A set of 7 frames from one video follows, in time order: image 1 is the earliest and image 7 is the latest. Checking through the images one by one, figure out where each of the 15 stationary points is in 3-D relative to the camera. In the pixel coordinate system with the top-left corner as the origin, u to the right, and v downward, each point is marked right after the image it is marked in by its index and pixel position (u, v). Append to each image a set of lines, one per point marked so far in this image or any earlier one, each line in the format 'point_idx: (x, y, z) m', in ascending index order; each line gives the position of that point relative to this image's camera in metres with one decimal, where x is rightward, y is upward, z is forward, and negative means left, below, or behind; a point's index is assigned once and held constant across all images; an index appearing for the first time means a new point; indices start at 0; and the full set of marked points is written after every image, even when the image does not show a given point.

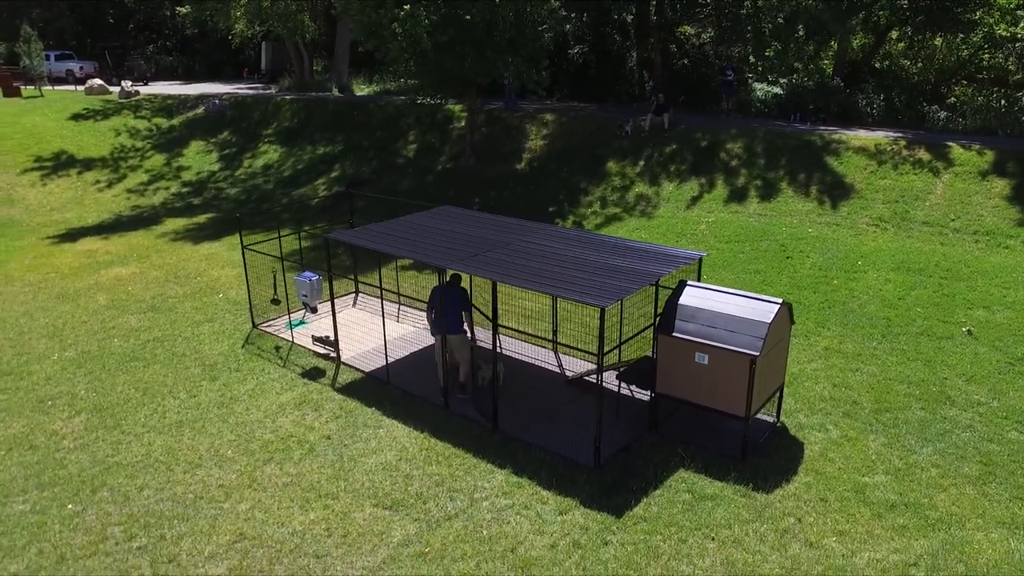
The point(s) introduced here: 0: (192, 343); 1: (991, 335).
0: (-5.7, -1.0, +13.6) m
1: (+8.0, -0.8, +12.4) m
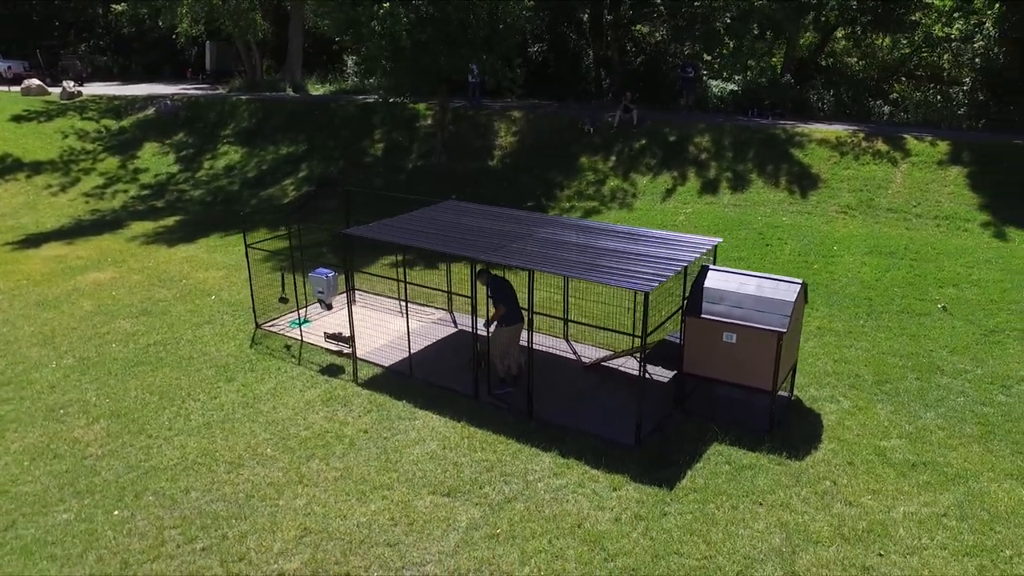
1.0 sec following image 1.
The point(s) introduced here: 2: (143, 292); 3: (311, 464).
0: (-5.5, -1.0, +13.3) m
1: (+8.2, -0.4, +13.5) m
2: (-7.7, -0.1, +15.6) m
3: (-2.6, -2.3, +9.8) m
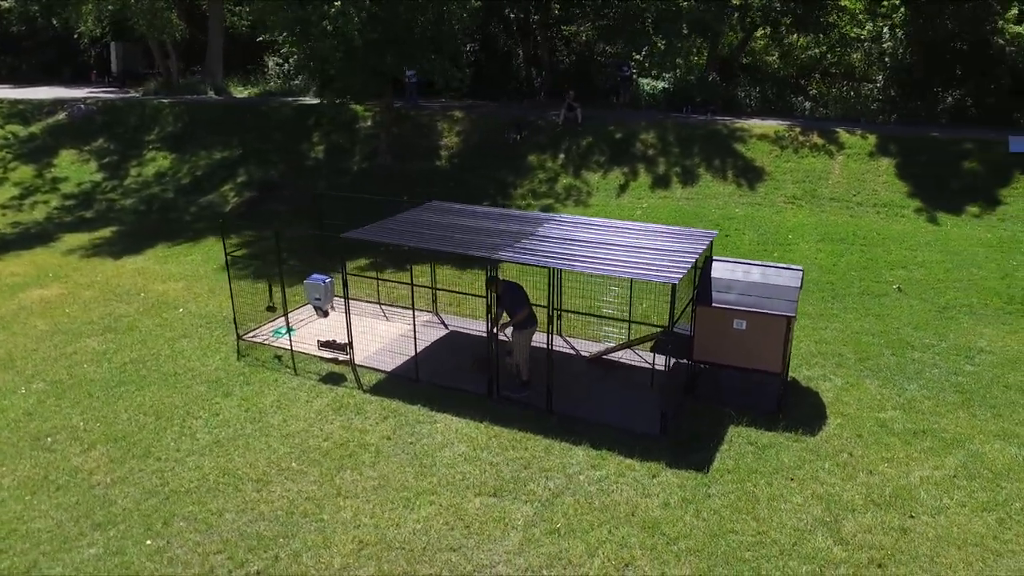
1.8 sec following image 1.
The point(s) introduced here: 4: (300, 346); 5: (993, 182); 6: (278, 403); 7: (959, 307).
0: (-5.6, -1.2, +12.6) m
1: (+7.9, 0.0, +14.7) m
2: (-8.0, -0.4, +14.6) m
3: (-2.1, -2.4, +9.5) m
4: (-3.7, -1.0, +13.1) m
5: (+11.1, +2.4, +17.2) m
6: (-3.5, -1.7, +11.3) m
7: (+8.3, -0.4, +14.0) m
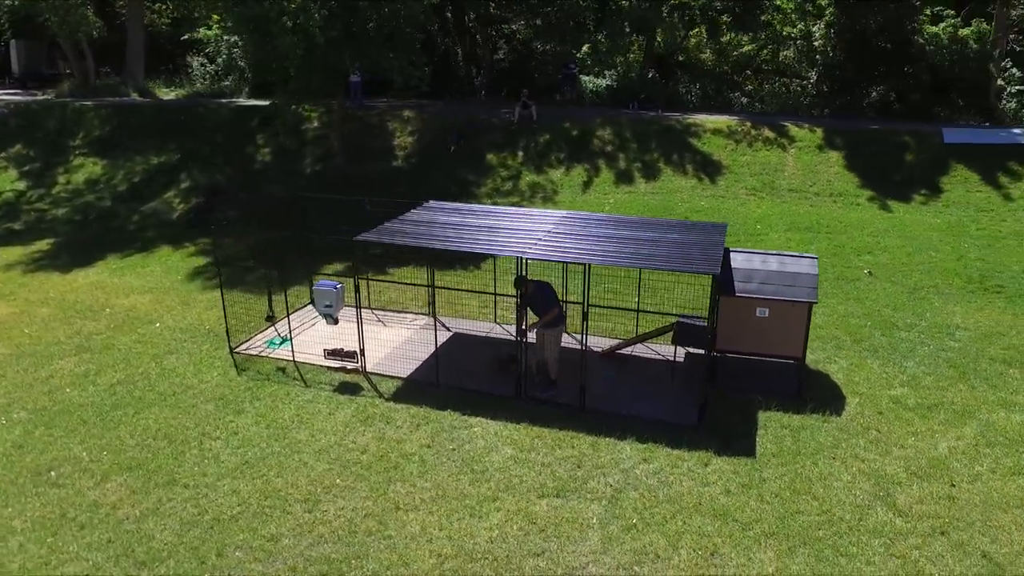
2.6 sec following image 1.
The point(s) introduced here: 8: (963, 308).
0: (-5.3, -1.4, +11.7) m
1: (+7.8, +0.3, +15.6) m
2: (-8.0, -0.7, +13.4) m
3: (-1.4, -2.4, +9.2) m
4: (-3.5, -1.1, +12.5) m
5: (+10.5, +2.9, +18.5) m
6: (-3.0, -1.8, +10.7) m
7: (+8.3, 0.0, +14.9) m
8: (+8.5, -0.4, +14.1) m
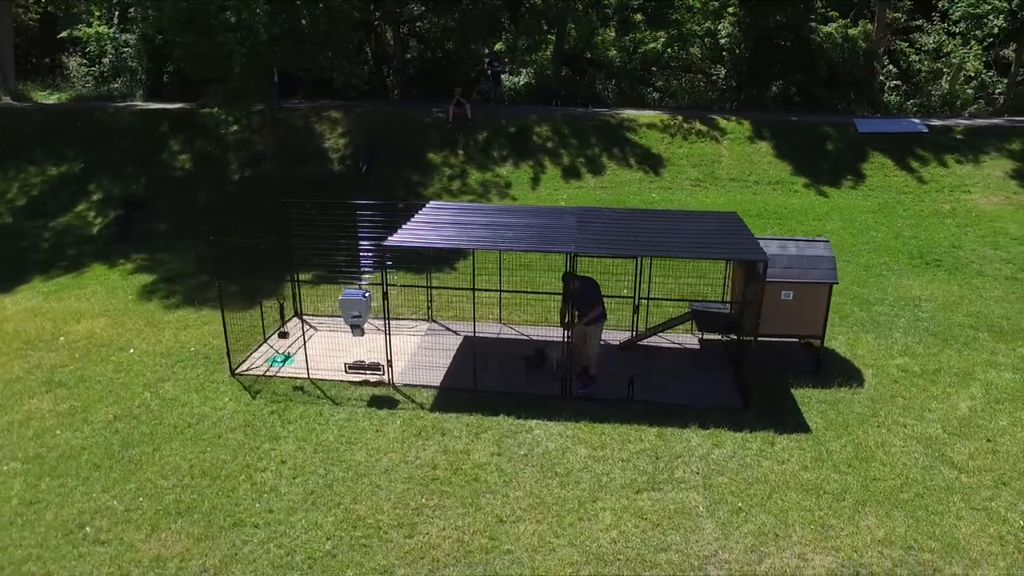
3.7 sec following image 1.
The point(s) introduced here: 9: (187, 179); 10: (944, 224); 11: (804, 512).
0: (-4.6, -1.7, +10.5) m
1: (+7.3, +0.8, +16.8) m
2: (-7.7, -1.2, +11.7) m
3: (-0.3, -2.5, +8.7) m
4: (-3.0, -1.3, +11.6) m
5: (+9.3, +3.5, +20.2) m
6: (-2.2, -2.0, +9.9) m
7: (+8.0, +0.5, +16.3) m
8: (+8.4, +0.1, +15.5) m
9: (-8.6, +2.9, +19.8) m
10: (+10.2, +1.5, +17.6) m
11: (+3.4, -2.6, +8.6) m
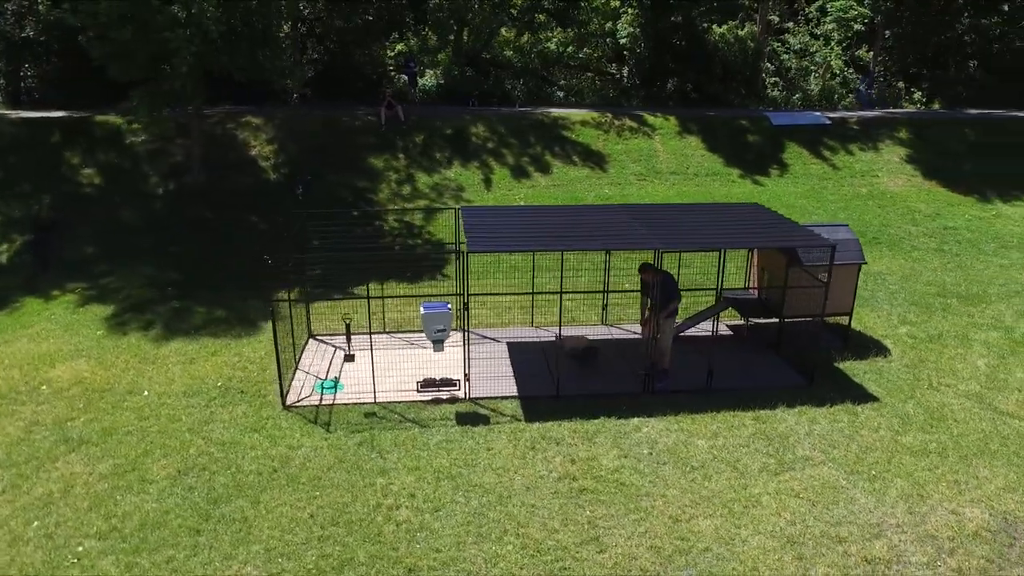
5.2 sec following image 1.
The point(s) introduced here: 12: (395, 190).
0: (-3.1, -2.0, +9.2) m
1: (+6.8, +1.3, +18.1) m
2: (-6.4, -1.7, +9.6) m
3: (+1.5, -2.4, +8.5) m
4: (-1.9, -1.5, +10.6) m
5: (+7.7, +4.0, +21.9) m
6: (-0.6, -2.1, +9.2) m
7: (+7.6, +1.0, +17.8) m
8: (+8.2, +0.7, +17.1) m
9: (-9.5, +2.2, +17.3) m
10: (+9.3, +2.2, +19.6) m
11: (+5.1, -2.3, +9.2) m
12: (-3.0, +2.5, +19.3) m
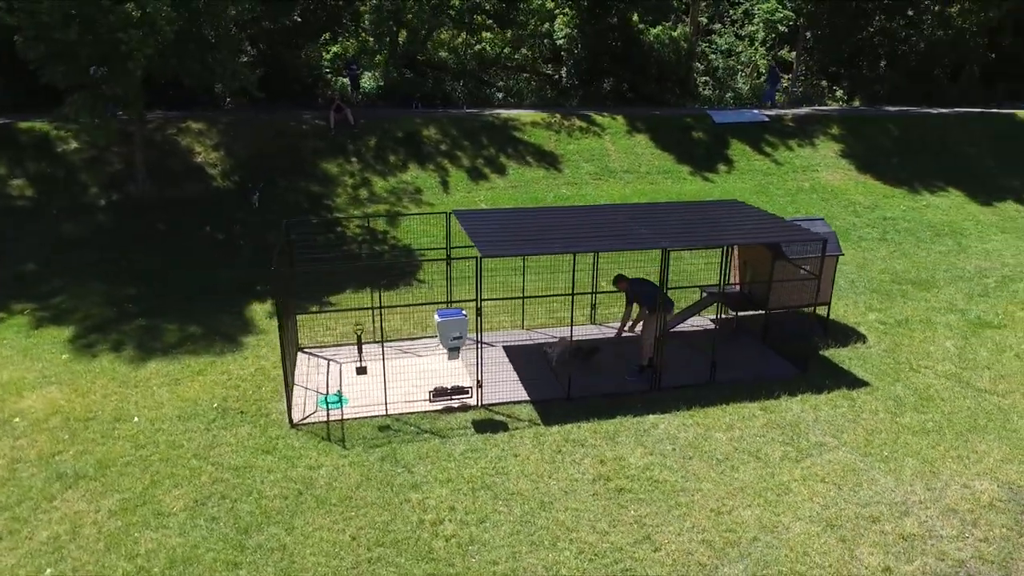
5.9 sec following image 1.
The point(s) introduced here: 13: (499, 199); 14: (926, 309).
0: (-2.7, -2.2, +8.7) m
1: (+5.9, +1.4, +18.7) m
2: (-6.0, -2.0, +8.7) m
3: (+2.0, -2.4, +8.6) m
4: (-1.7, -1.7, +10.3) m
5: (+6.2, +4.2, +22.6) m
6: (-0.3, -2.2, +9.0) m
7: (+6.7, +1.2, +18.5) m
8: (+7.4, +1.0, +17.9) m
9: (-10.2, +1.7, +16.0) m
10: (+8.2, +2.4, +20.5) m
11: (+5.5, -2.1, +9.7) m
12: (-4.0, +2.3, +18.7) m
13: (-0.3, +2.3, +19.3) m
14: (+8.0, -0.4, +14.6) m
